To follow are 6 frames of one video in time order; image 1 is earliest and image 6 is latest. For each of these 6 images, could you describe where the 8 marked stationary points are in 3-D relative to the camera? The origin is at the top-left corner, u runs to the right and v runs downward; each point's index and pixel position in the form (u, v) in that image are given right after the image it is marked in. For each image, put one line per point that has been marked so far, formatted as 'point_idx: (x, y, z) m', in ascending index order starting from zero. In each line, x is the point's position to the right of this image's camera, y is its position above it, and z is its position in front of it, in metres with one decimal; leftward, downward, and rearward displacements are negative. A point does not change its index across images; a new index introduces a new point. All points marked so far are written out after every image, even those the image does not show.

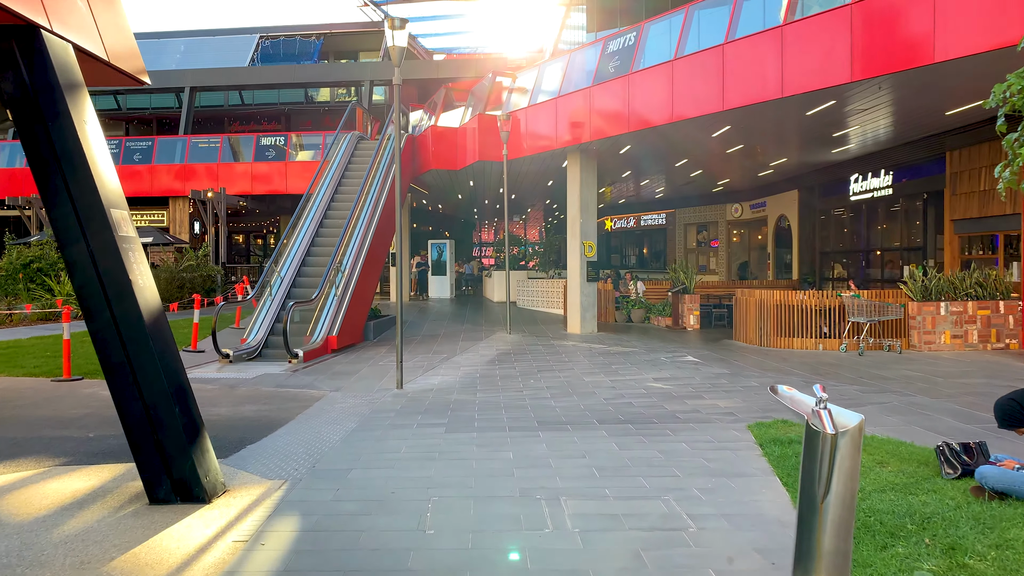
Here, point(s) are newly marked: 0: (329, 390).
0: (-1.8, -1.0, +7.9) m
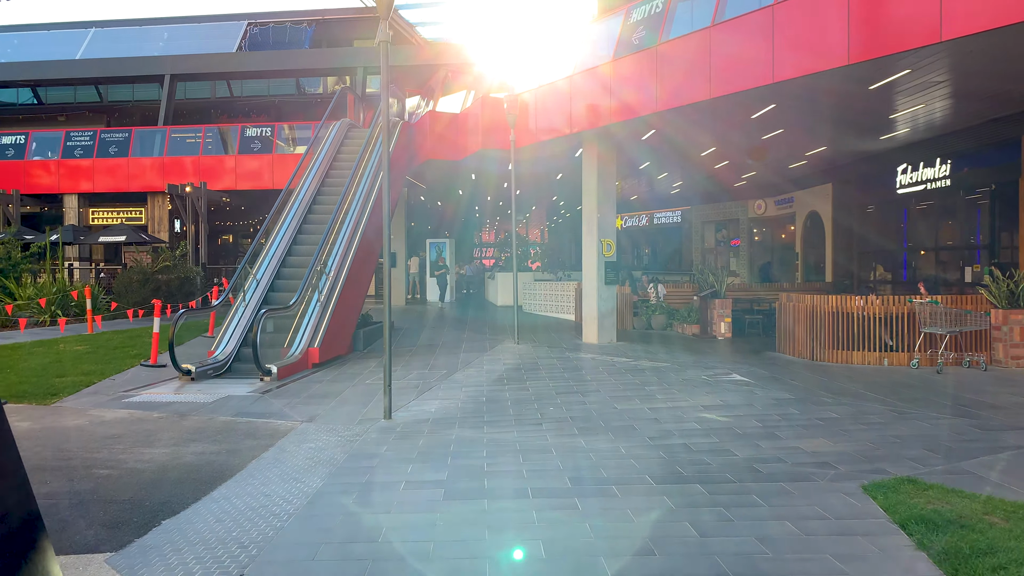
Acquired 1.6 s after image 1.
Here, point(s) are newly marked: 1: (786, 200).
0: (-1.7, -1.0, +6.4) m
1: (+6.0, +2.0, +17.8) m
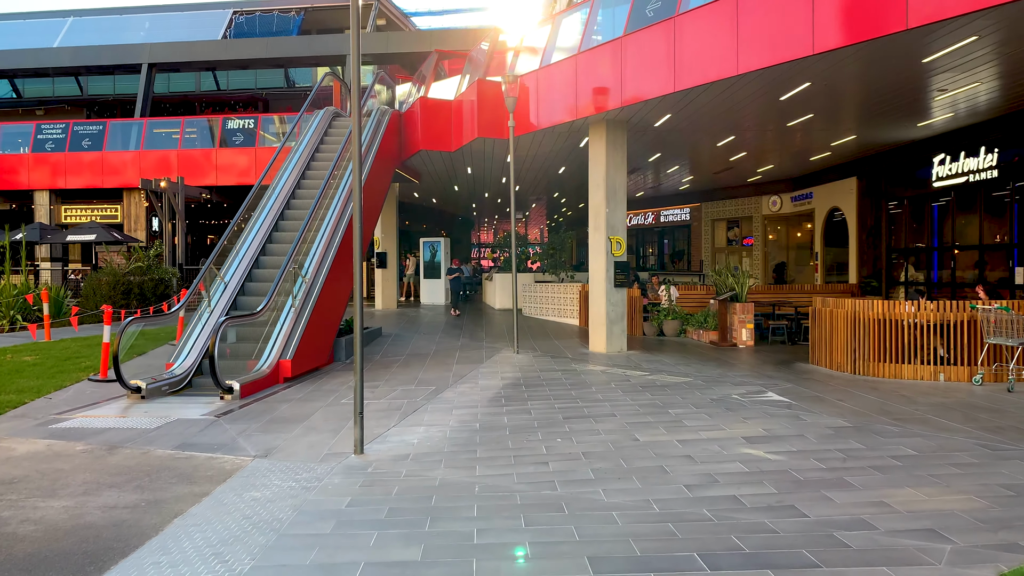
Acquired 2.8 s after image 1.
0: (-1.7, -1.1, +5.2) m
1: (+6.0, +1.9, +16.7) m
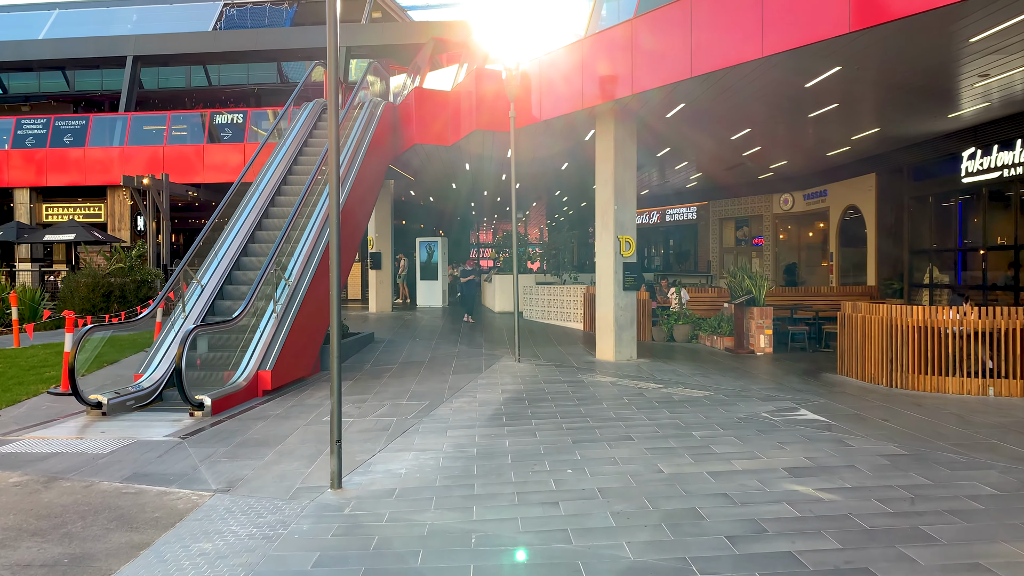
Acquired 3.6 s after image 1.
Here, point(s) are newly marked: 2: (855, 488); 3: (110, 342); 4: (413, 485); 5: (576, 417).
0: (-1.6, -1.1, +4.5) m
1: (+6.0, +1.9, +15.9) m
2: (+1.7, -1.0, +4.0) m
3: (-3.6, -0.5, +7.1) m
4: (-0.5, -1.1, +4.4) m
5: (+0.5, -1.0, +6.0) m
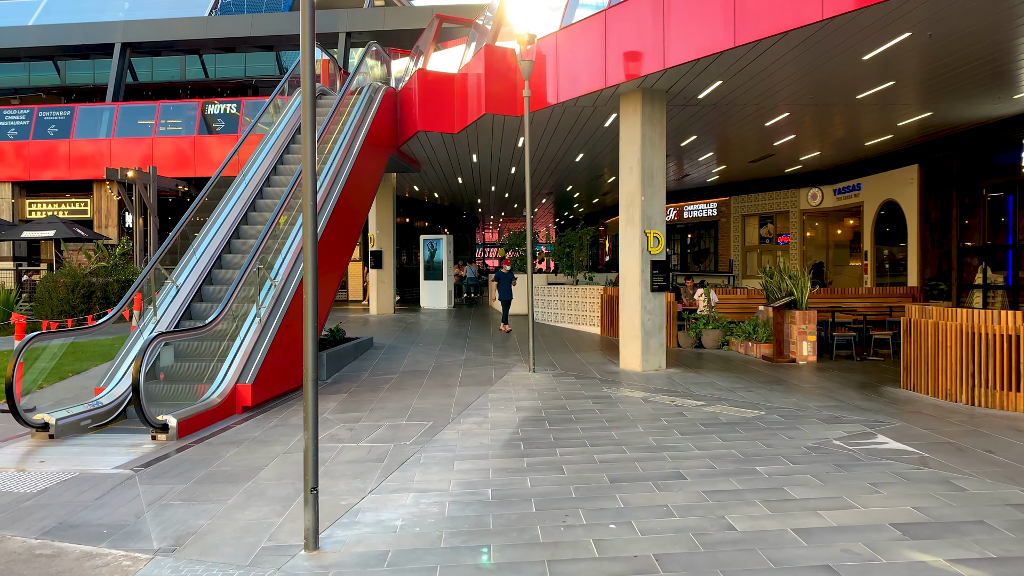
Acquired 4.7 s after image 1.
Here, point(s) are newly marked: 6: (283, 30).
0: (-1.5, -1.1, +3.5) m
1: (+6.2, +1.9, +14.9) m
2: (+1.8, -1.0, +3.0) m
3: (-3.4, -0.5, +6.1) m
4: (-0.4, -1.1, +3.4) m
5: (+0.6, -1.0, +5.0) m
6: (-5.5, +6.2, +19.4) m
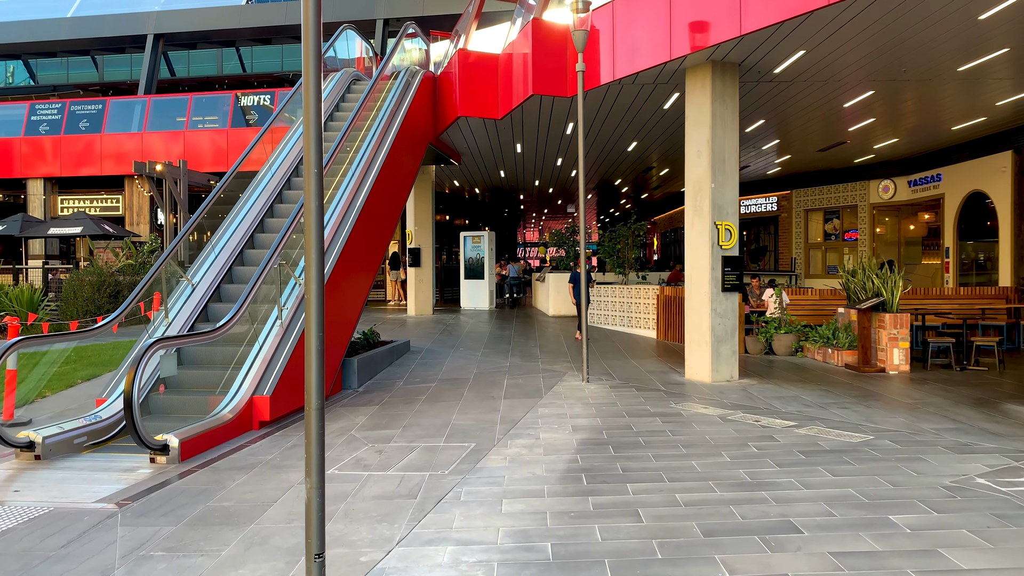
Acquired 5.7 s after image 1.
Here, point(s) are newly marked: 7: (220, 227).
0: (-1.3, -1.1, +2.7) m
1: (+7.0, +1.9, +13.7) m
2: (+2.0, -1.0, +2.0) m
3: (-3.1, -0.5, +5.4) m
4: (-0.2, -1.1, +2.5) m
5: (+0.9, -1.0, +4.1) m
6: (-4.5, +6.2, +18.7) m
7: (-2.8, +0.6, +7.8) m
